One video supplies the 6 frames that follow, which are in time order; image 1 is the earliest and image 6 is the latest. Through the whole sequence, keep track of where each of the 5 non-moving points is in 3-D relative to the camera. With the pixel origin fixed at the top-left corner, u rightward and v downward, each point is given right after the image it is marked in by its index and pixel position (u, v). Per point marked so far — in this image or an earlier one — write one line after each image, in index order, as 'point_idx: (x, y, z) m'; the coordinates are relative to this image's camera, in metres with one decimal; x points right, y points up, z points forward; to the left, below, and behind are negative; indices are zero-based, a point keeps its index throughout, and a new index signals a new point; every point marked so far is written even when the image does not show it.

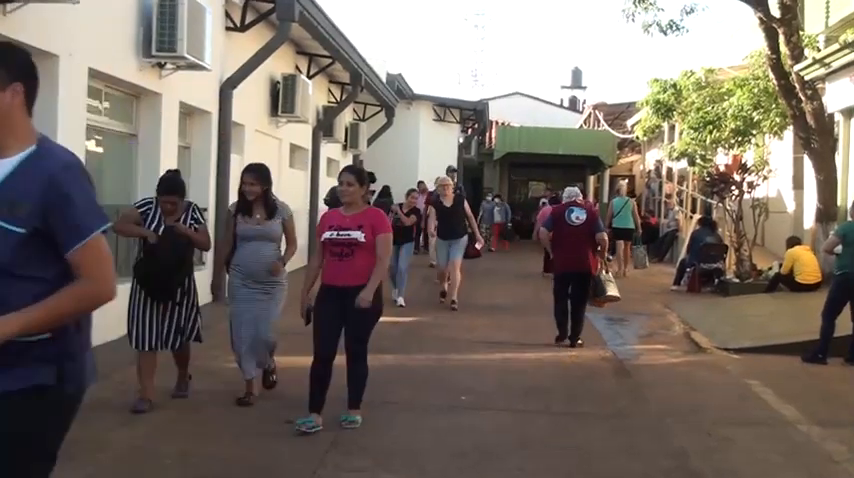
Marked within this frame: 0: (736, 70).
0: (+5.3, +2.9, +17.4) m
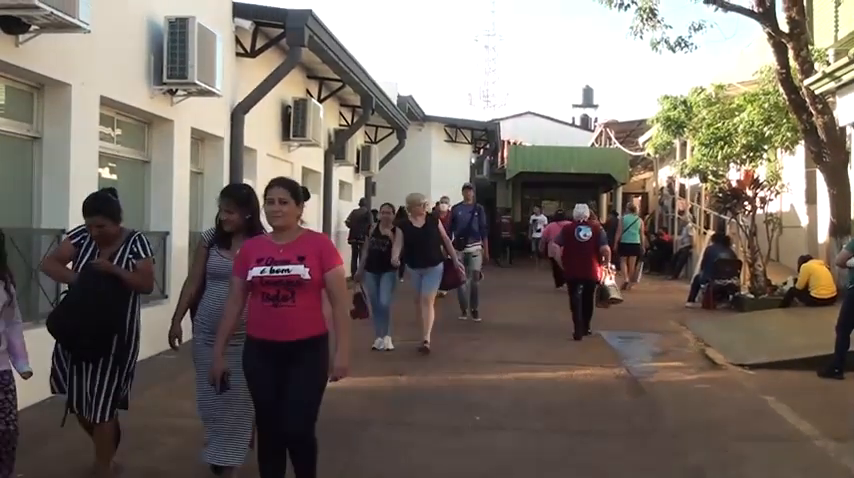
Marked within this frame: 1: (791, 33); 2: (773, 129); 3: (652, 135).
0: (+5.4, +2.6, +17.4) m
1: (+4.3, +2.4, +12.1) m
2: (+4.7, +1.5, +13.9) m
3: (+4.2, +1.9, +19.0) m
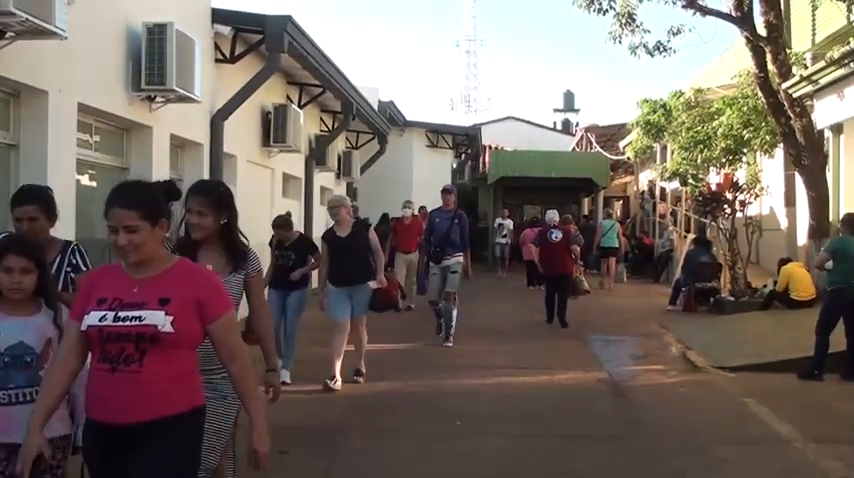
0: (+5.1, +2.6, +17.5) m
1: (+4.0, +2.4, +12.1) m
2: (+4.5, +1.4, +14.0) m
3: (+3.8, +1.8, +19.1) m
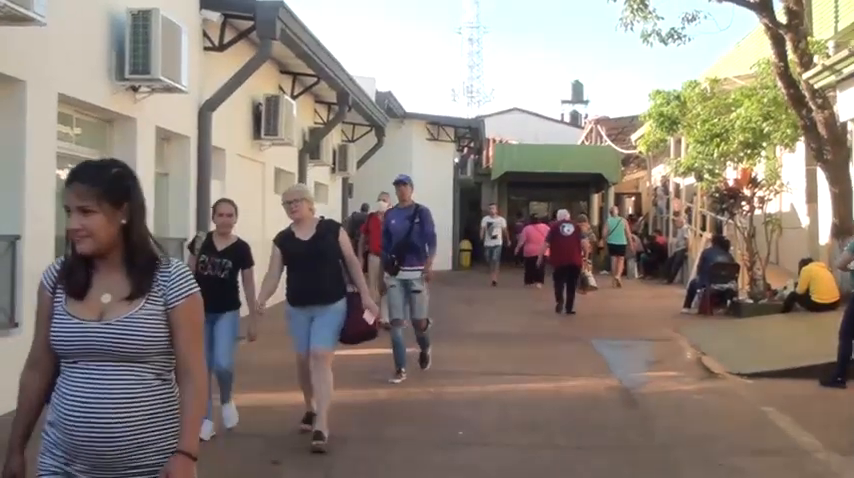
0: (+5.1, +2.6, +16.8) m
1: (+4.0, +2.4, +11.5) m
2: (+4.5, +1.5, +13.4) m
3: (+3.8, +1.9, +18.5) m
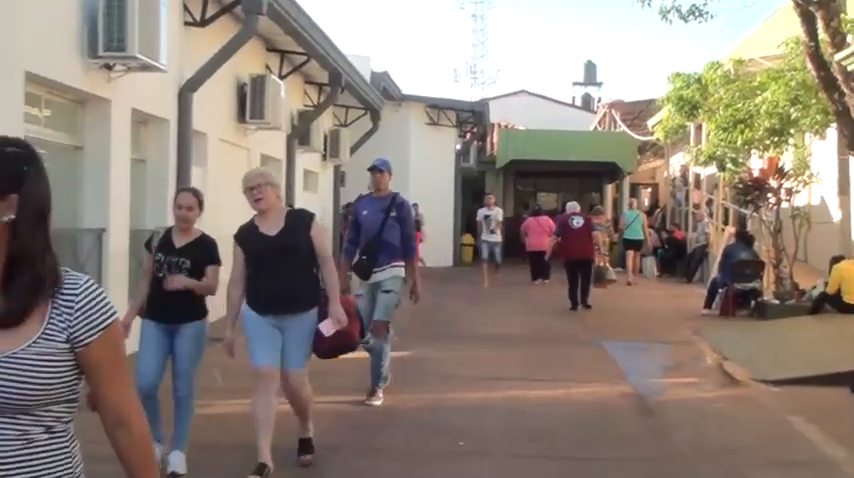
0: (+5.2, +2.7, +16.0) m
1: (+4.0, +2.4, +10.6) m
2: (+4.5, +1.5, +12.5) m
3: (+3.9, +2.0, +17.6) m
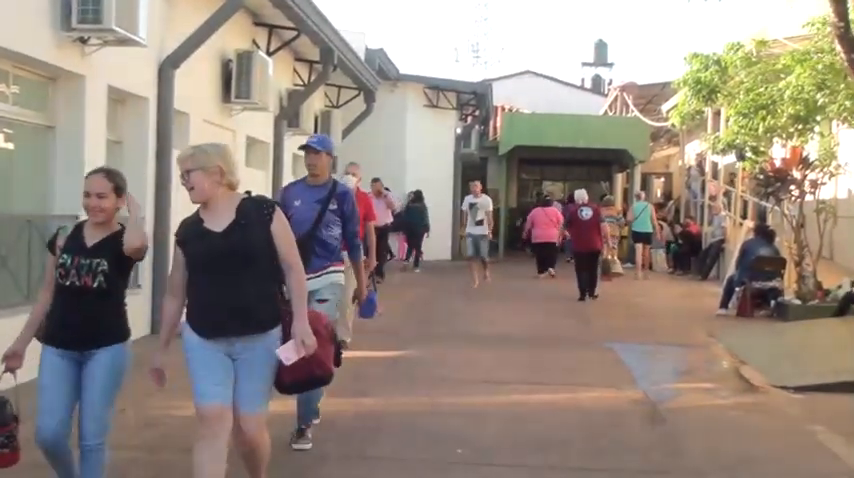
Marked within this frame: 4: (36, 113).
0: (+5.2, +2.9, +15.2) m
1: (+4.0, +2.5, +9.9) m
2: (+4.5, +1.6, +11.8) m
3: (+3.9, +2.2, +16.9) m
4: (-3.2, +1.0, +8.3) m
